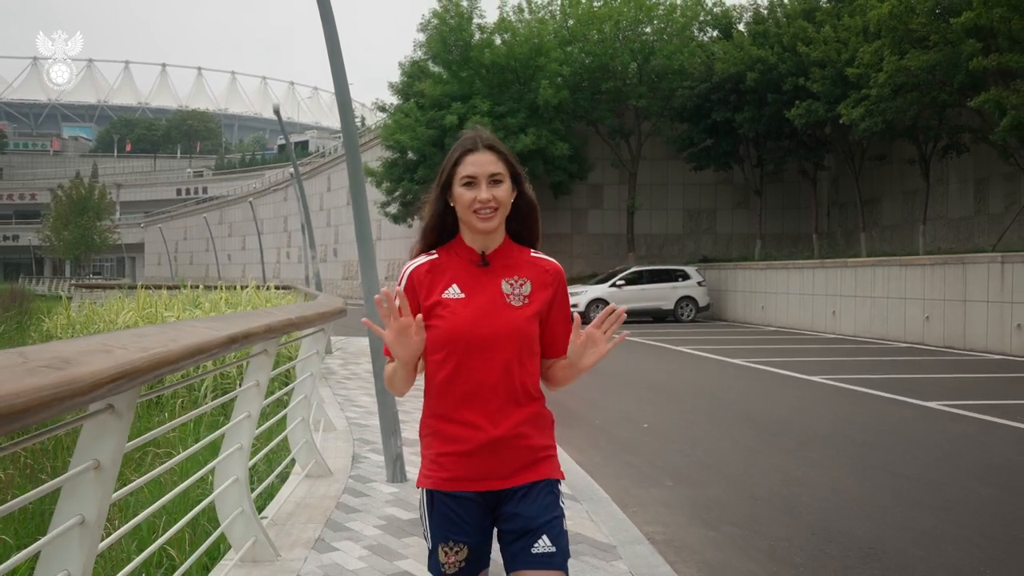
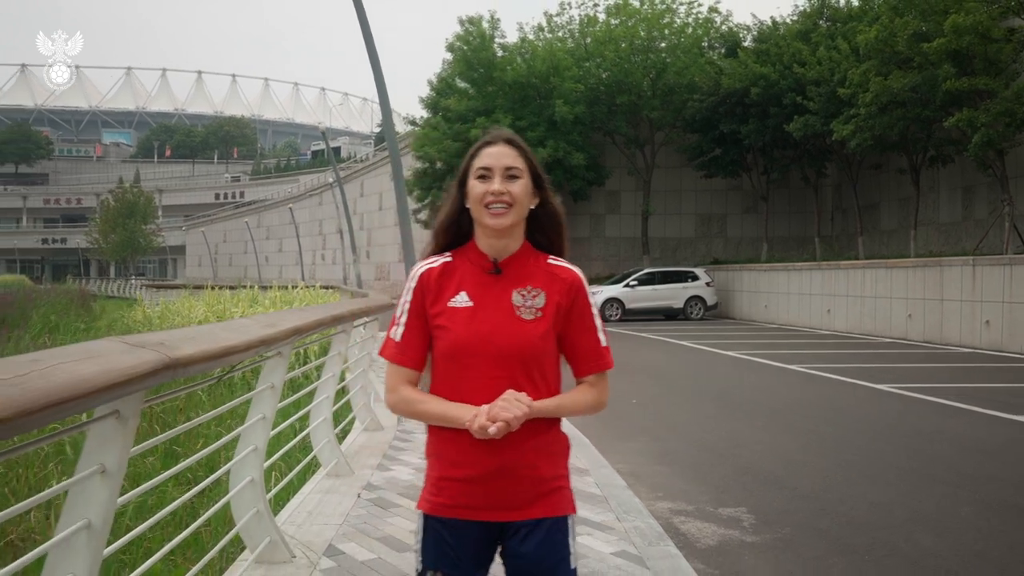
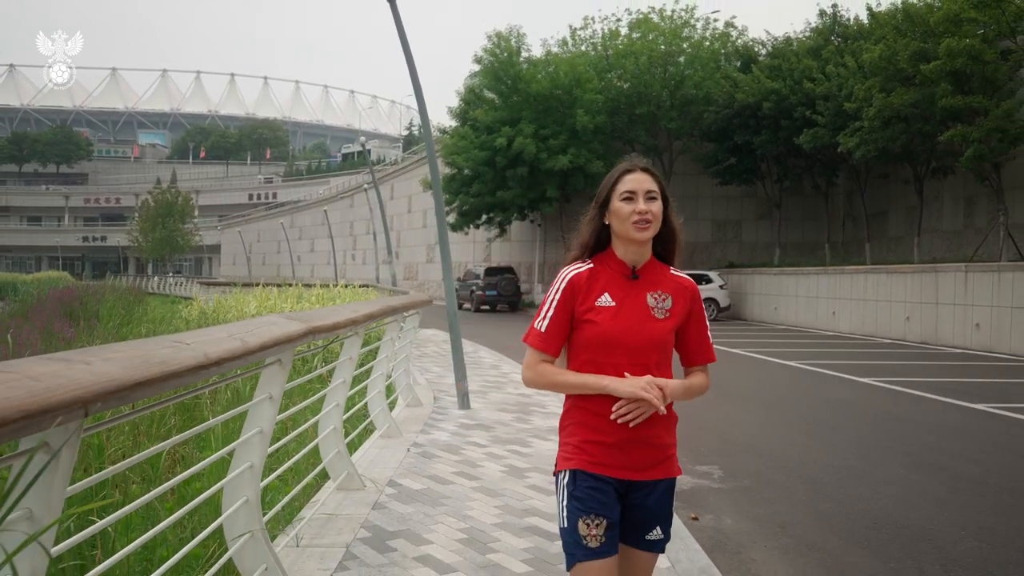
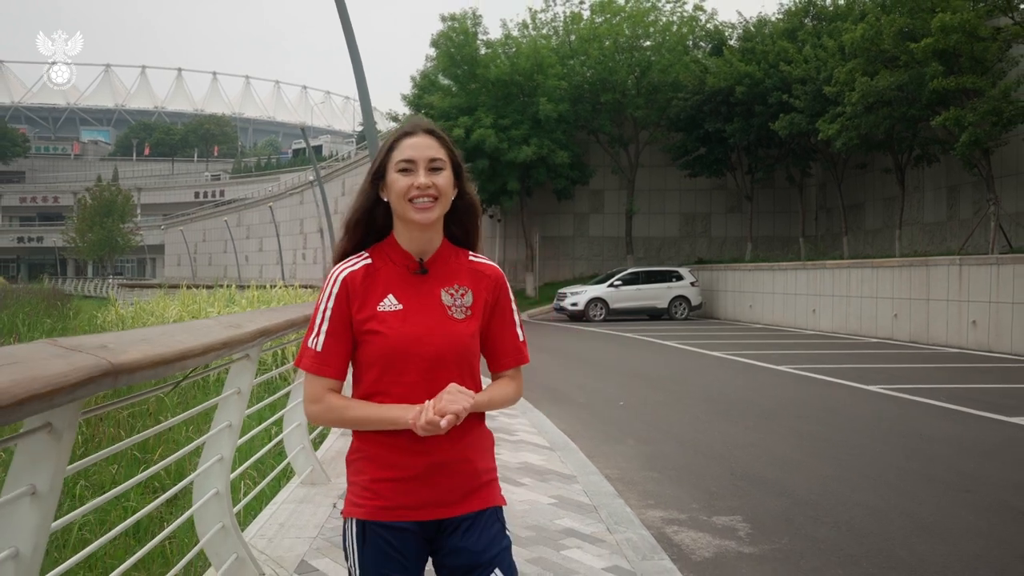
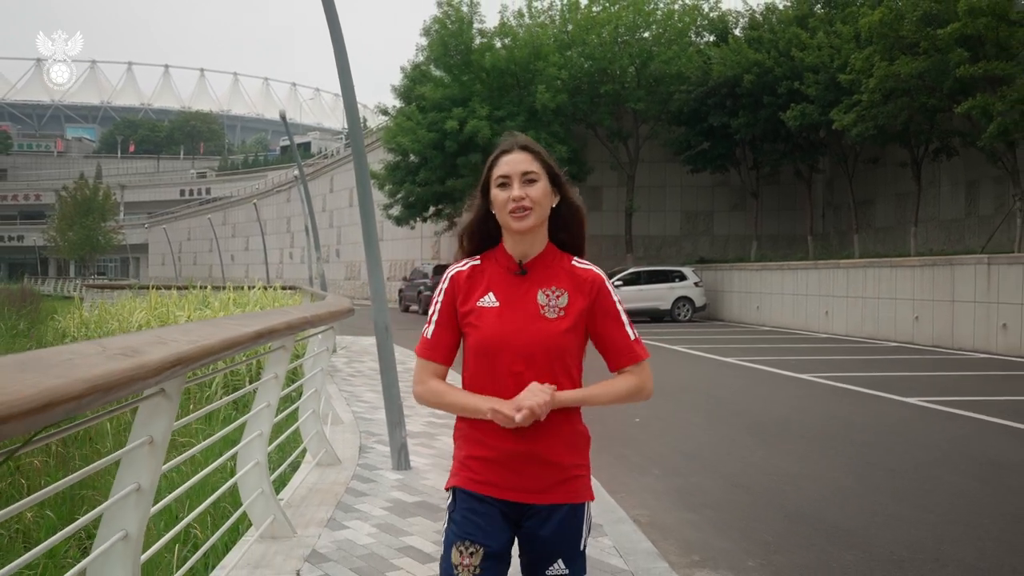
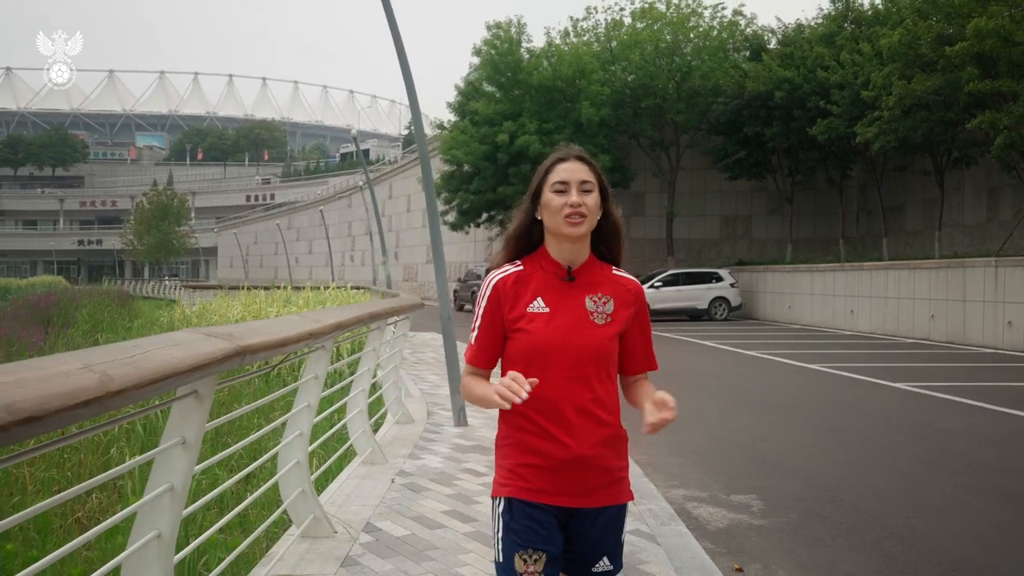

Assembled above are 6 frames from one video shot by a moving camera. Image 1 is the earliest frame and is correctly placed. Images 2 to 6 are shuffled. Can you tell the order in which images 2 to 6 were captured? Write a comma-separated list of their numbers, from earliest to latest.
5, 4, 2, 6, 3
